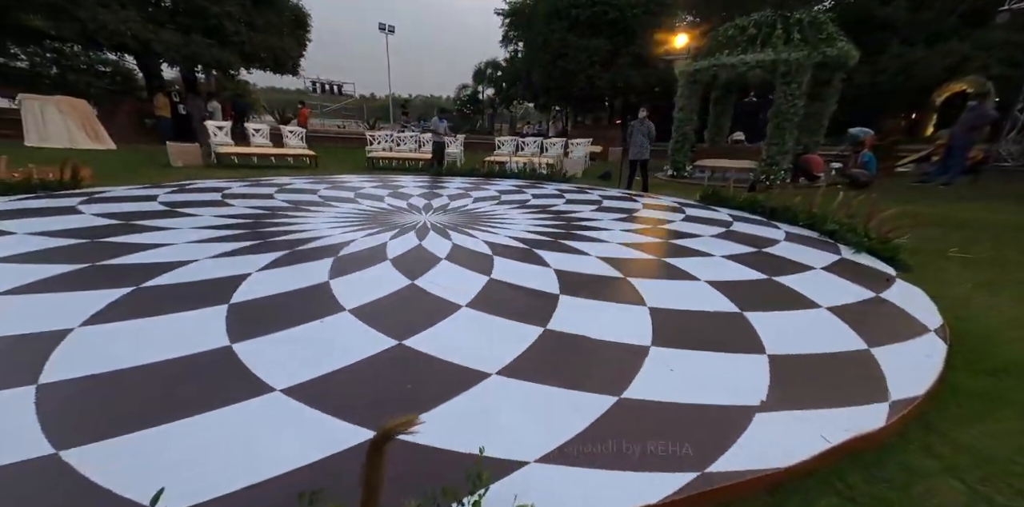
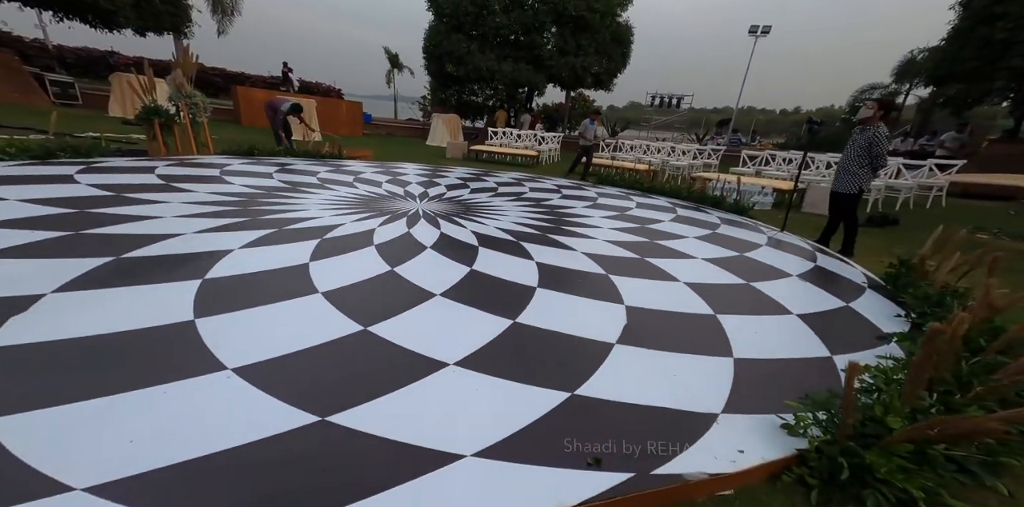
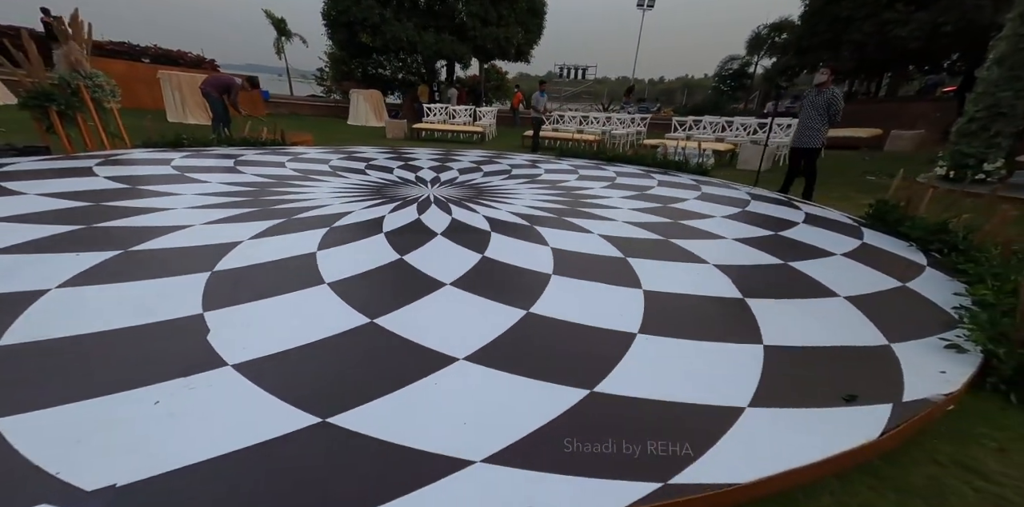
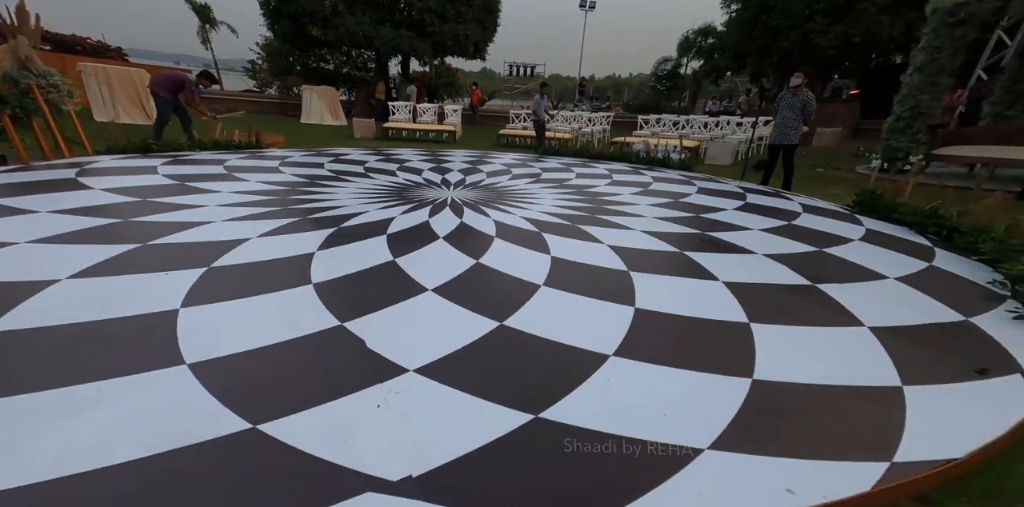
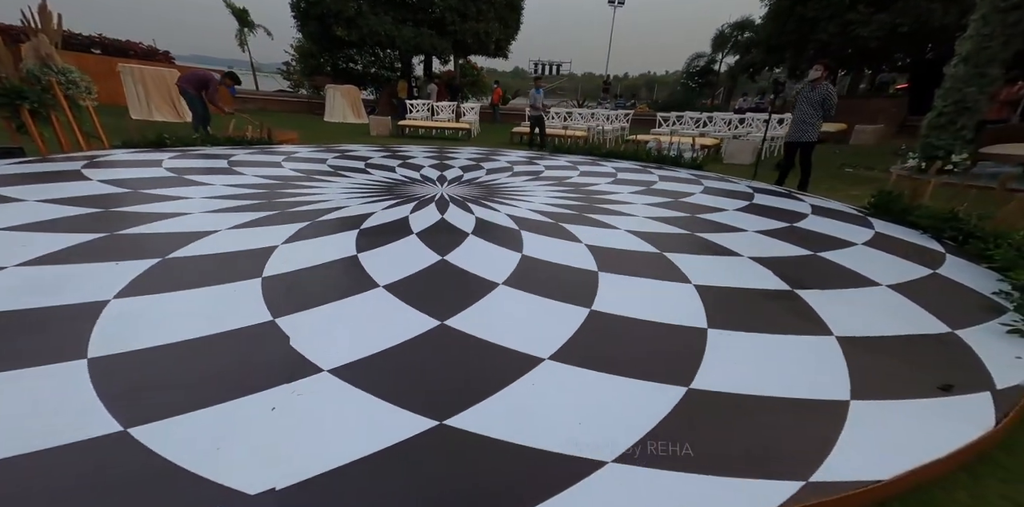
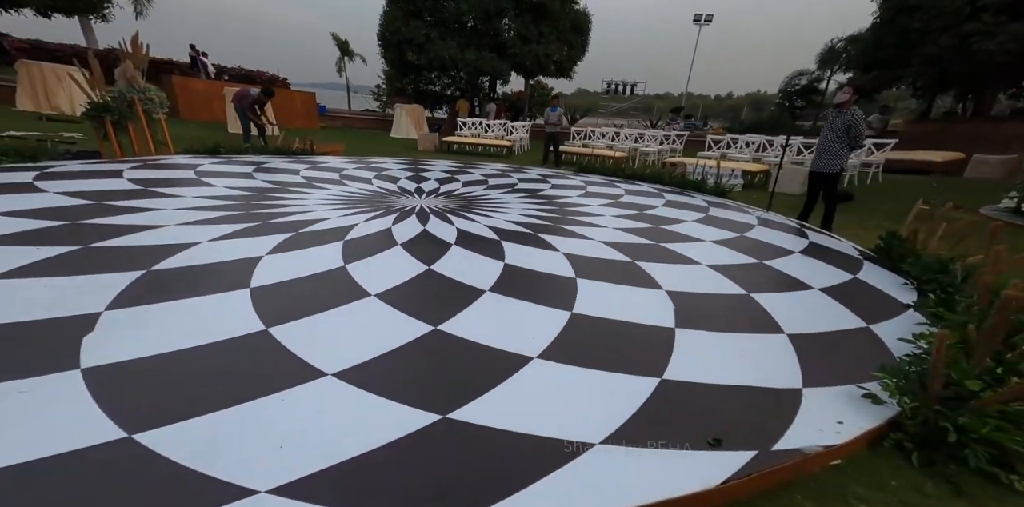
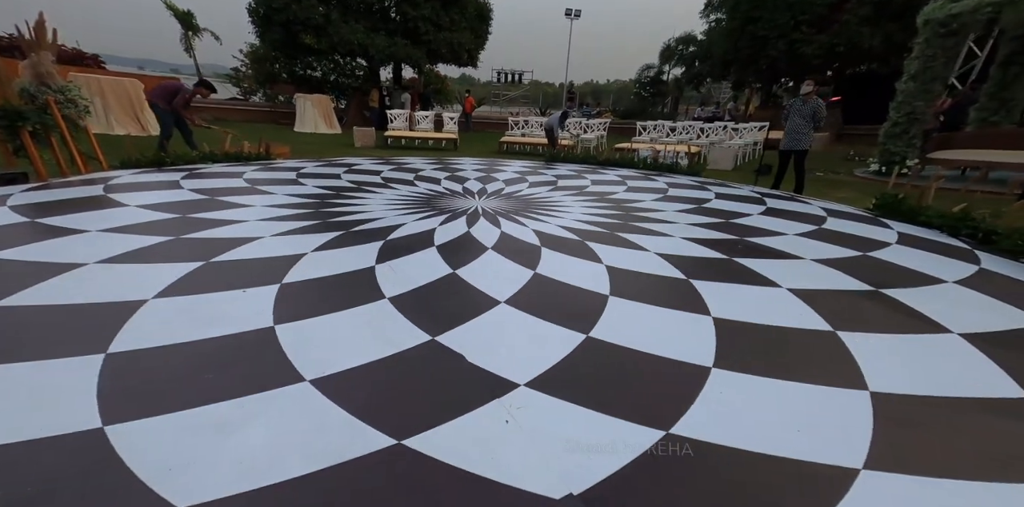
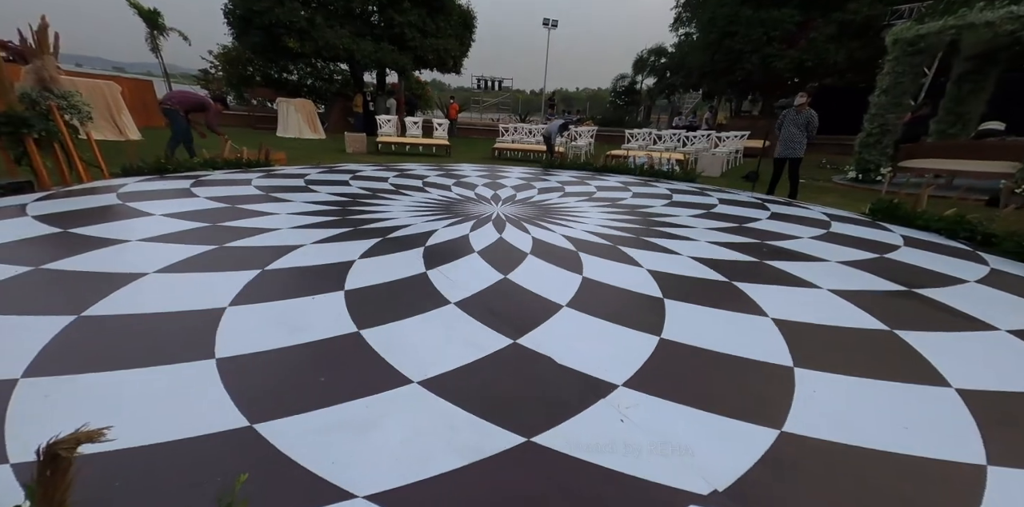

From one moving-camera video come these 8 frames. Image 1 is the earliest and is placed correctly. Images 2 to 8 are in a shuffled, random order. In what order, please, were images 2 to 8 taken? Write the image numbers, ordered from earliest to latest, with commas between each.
8, 7, 4, 5, 3, 6, 2
